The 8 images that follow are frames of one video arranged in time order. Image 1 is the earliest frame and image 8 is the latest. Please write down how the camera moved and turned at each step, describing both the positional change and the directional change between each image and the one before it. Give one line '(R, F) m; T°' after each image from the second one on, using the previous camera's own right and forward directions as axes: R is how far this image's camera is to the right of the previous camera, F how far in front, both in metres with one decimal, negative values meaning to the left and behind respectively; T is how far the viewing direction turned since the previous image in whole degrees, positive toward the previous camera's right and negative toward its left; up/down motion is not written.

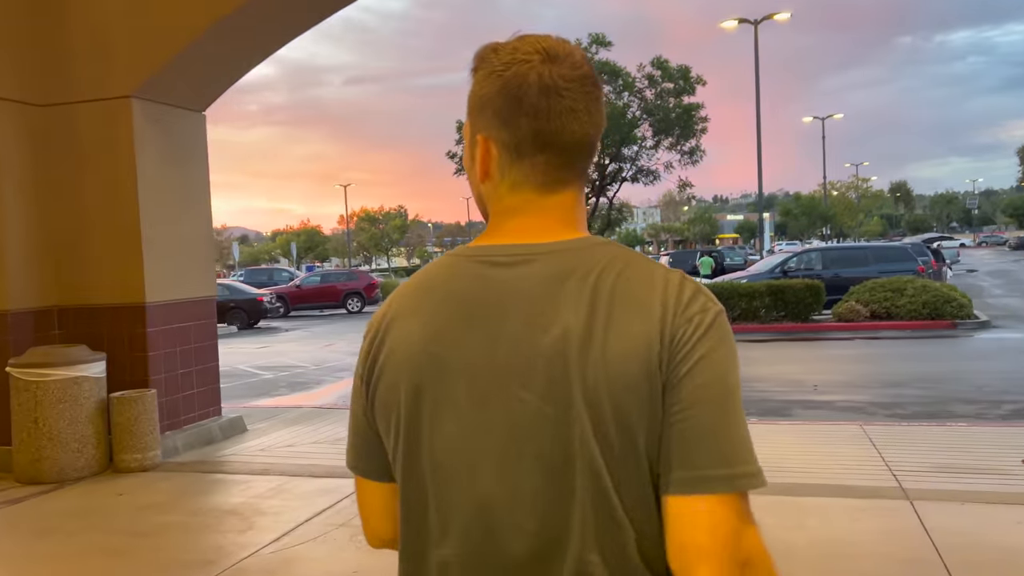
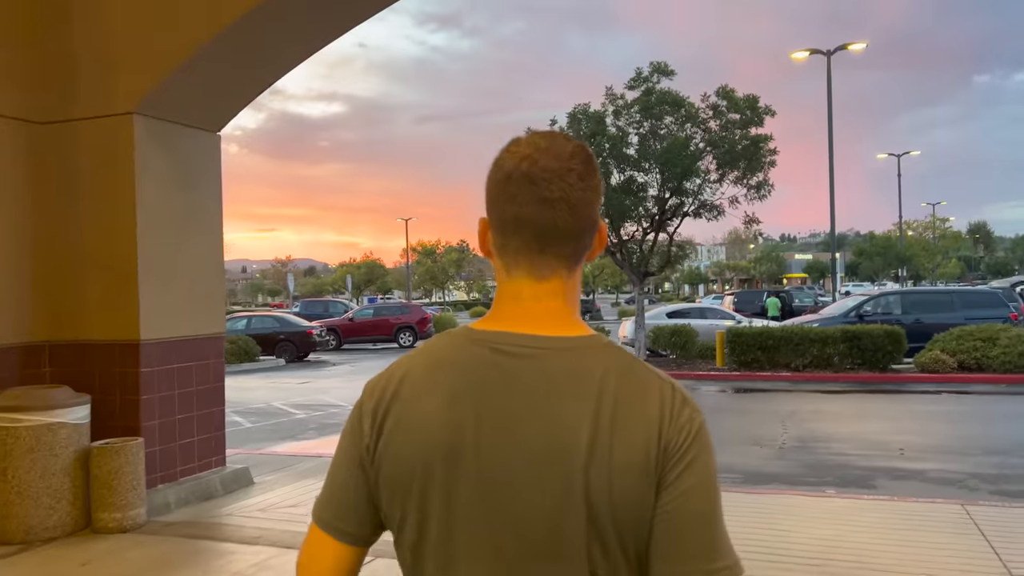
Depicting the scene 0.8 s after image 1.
(+0.2, +0.9) m; -4°
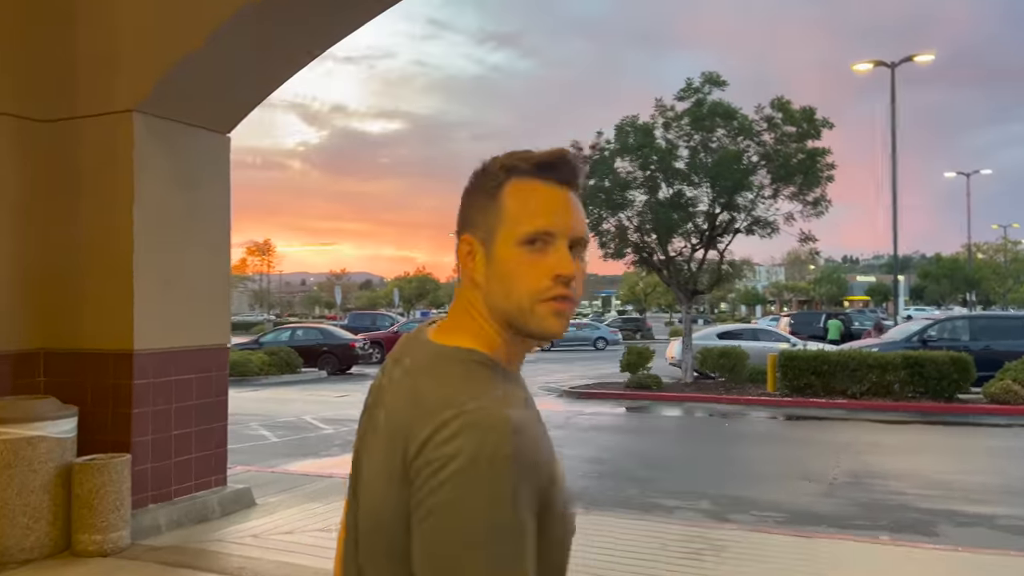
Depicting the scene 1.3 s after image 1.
(+0.3, +0.5) m; -4°
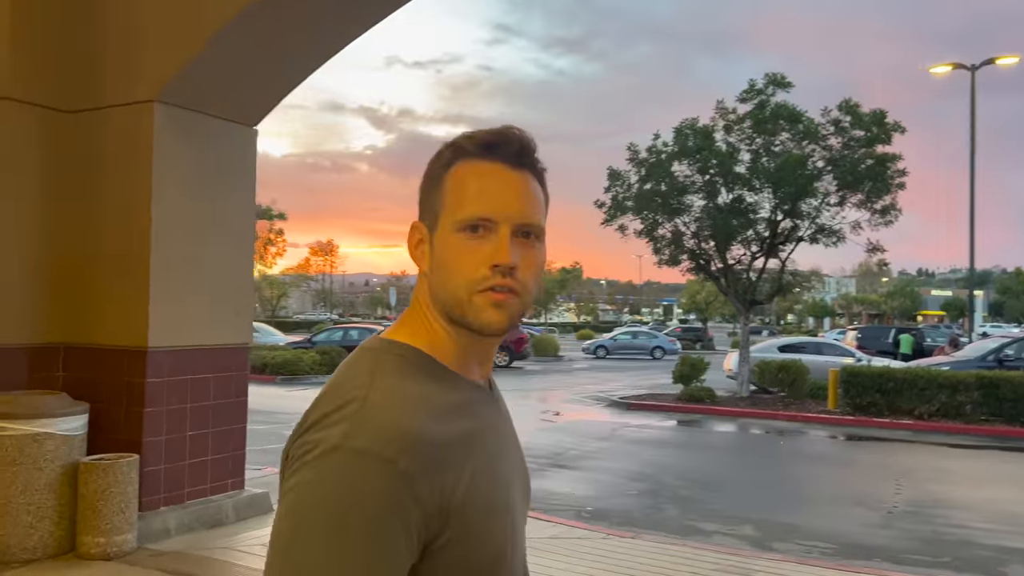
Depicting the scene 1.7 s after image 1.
(+0.2, +0.4) m; -4°
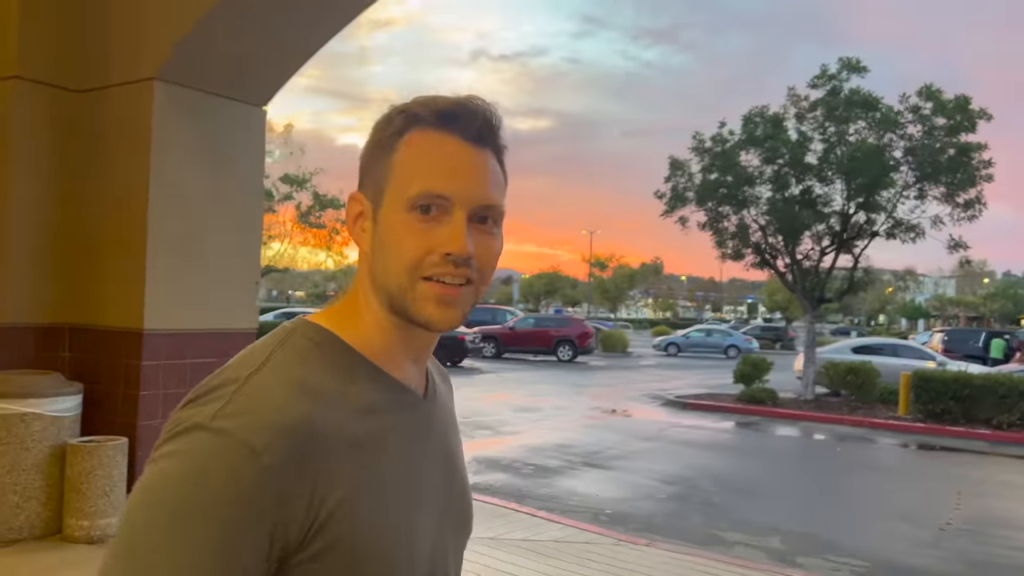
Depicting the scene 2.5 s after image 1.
(+0.5, +0.4) m; -6°
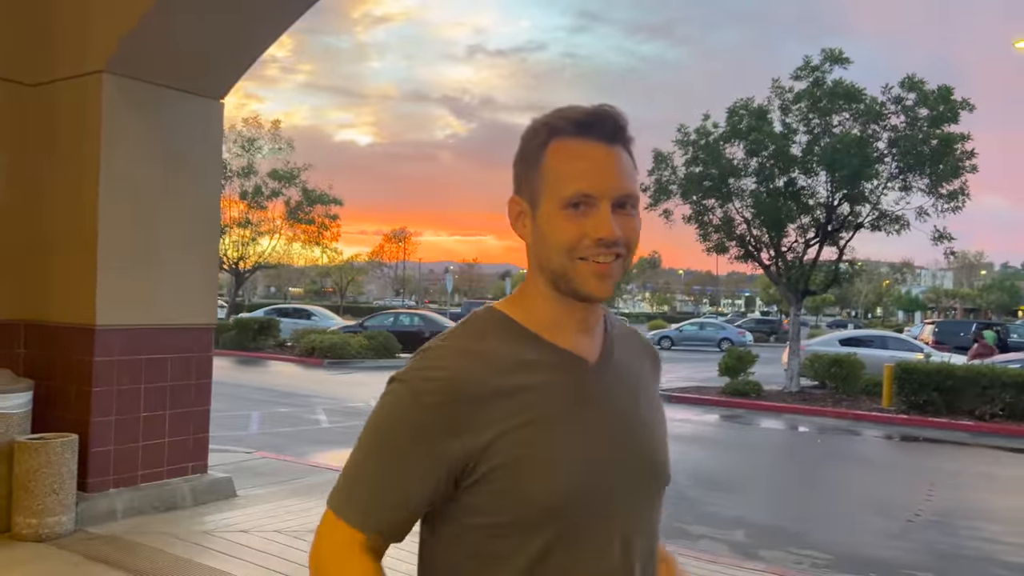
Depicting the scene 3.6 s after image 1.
(+0.3, +0.1) m; 0°
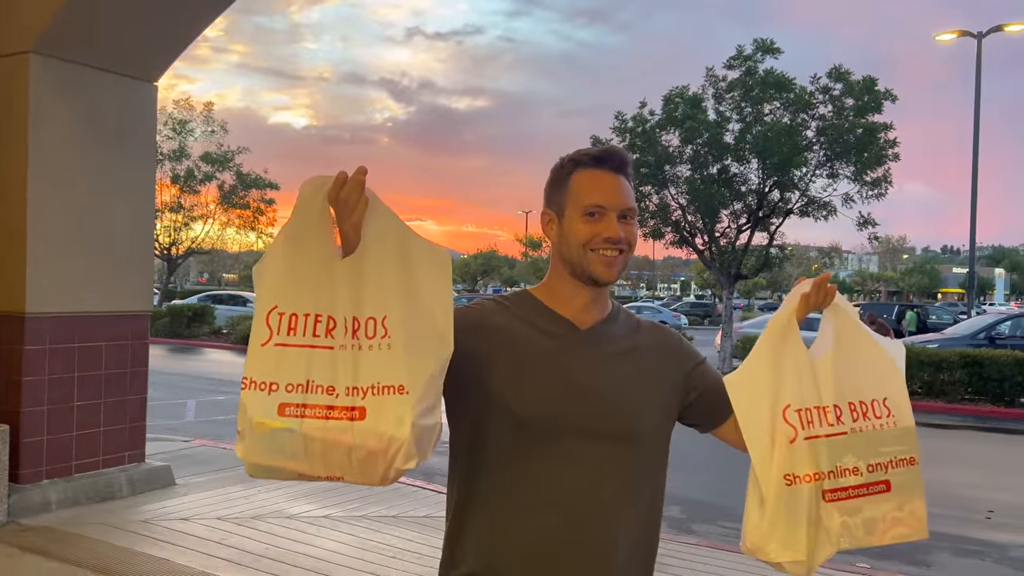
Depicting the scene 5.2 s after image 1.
(0.0, -0.1) m; +4°
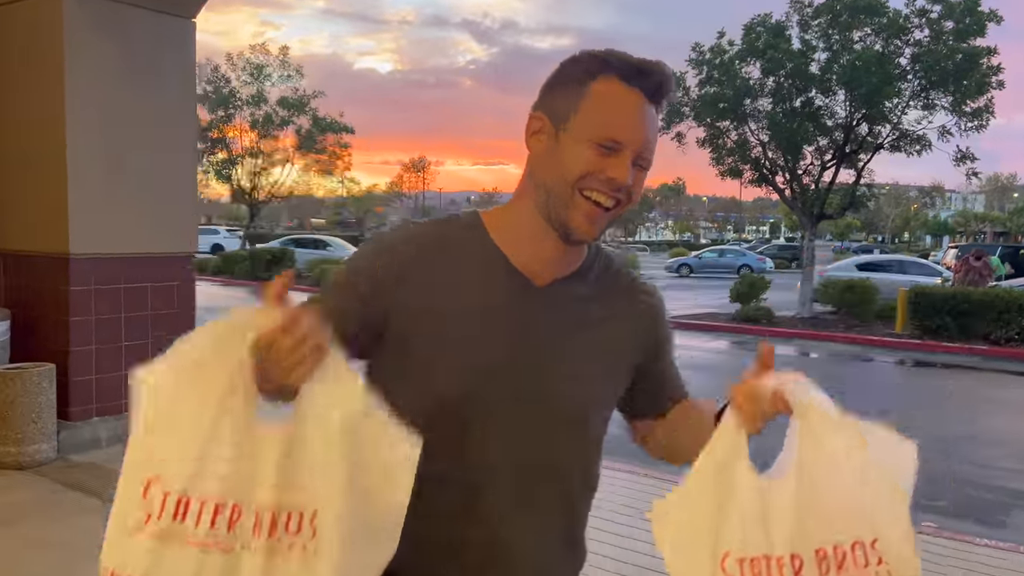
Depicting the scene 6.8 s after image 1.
(+0.3, +0.3) m; -6°
